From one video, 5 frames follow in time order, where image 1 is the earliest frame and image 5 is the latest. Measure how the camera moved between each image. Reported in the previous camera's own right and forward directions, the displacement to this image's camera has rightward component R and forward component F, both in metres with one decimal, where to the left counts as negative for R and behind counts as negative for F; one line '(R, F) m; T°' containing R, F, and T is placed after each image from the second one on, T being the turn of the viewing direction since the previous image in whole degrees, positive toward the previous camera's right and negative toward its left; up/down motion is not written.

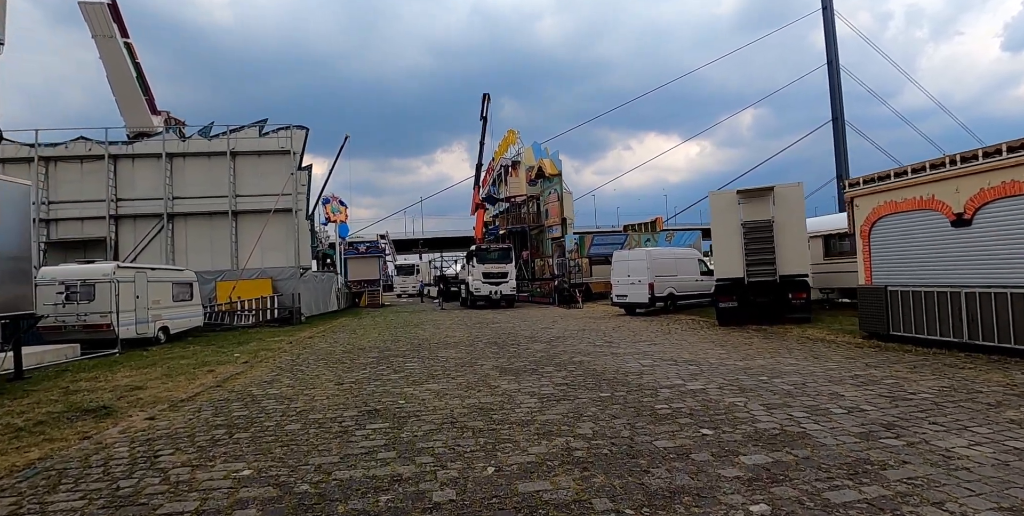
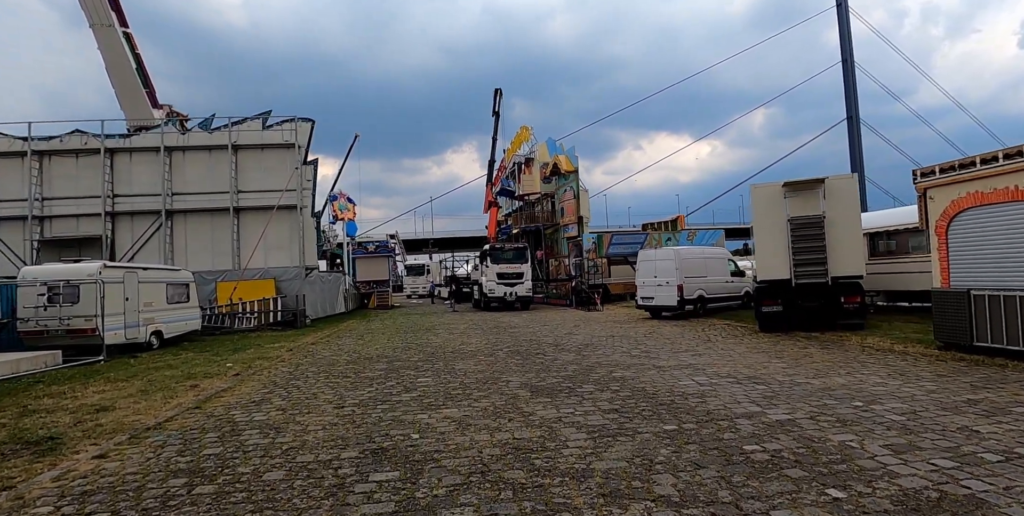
(-0.3, +1.3) m; -1°
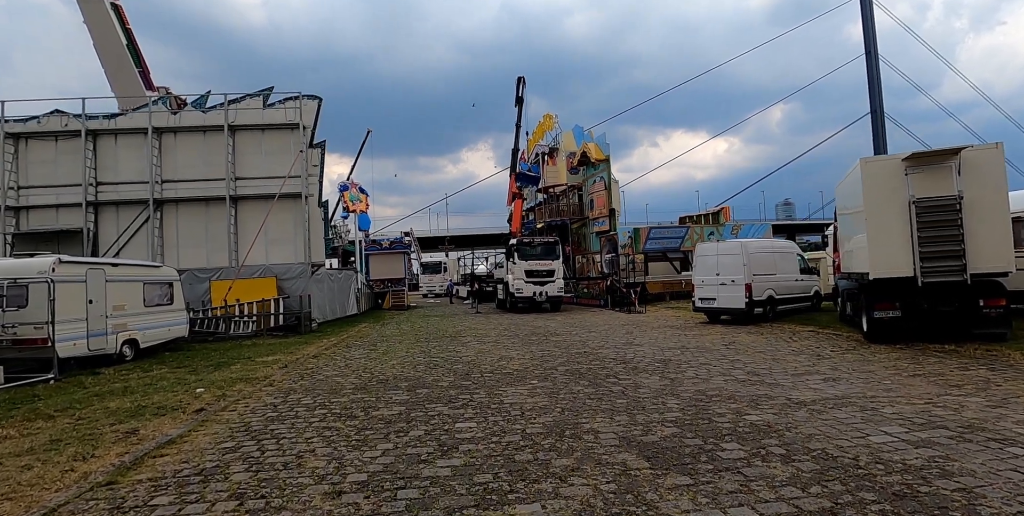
(-0.7, +2.7) m; -1°
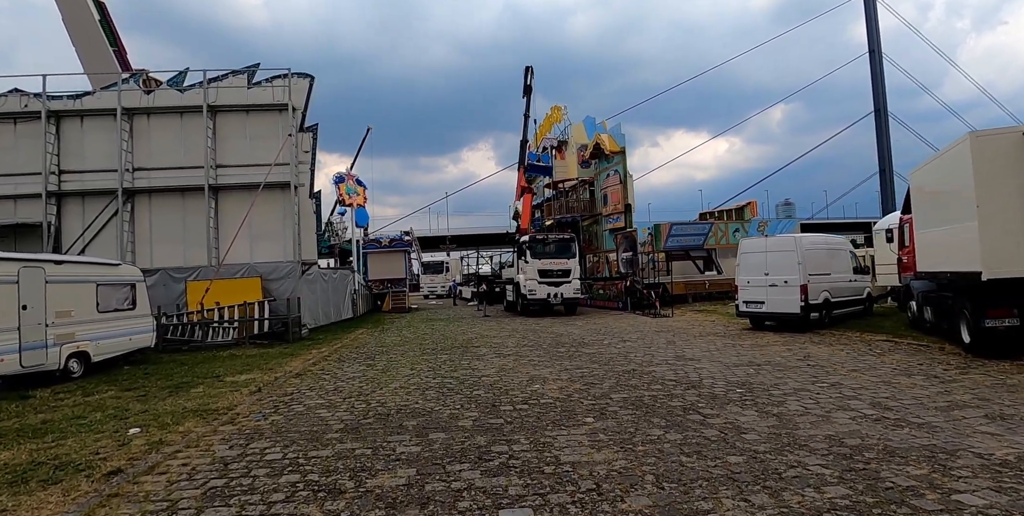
(-0.5, +2.1) m; 0°
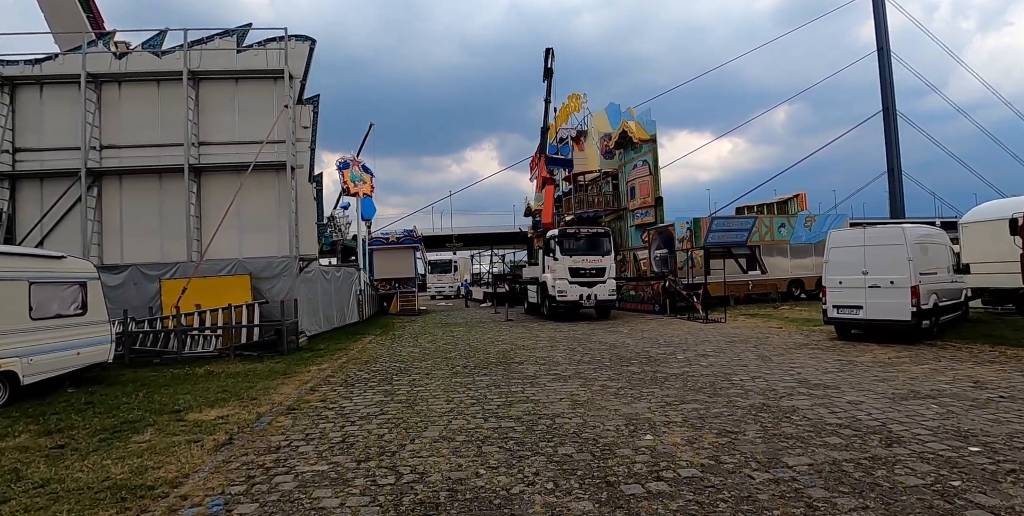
(-0.9, +2.5) m; 0°
